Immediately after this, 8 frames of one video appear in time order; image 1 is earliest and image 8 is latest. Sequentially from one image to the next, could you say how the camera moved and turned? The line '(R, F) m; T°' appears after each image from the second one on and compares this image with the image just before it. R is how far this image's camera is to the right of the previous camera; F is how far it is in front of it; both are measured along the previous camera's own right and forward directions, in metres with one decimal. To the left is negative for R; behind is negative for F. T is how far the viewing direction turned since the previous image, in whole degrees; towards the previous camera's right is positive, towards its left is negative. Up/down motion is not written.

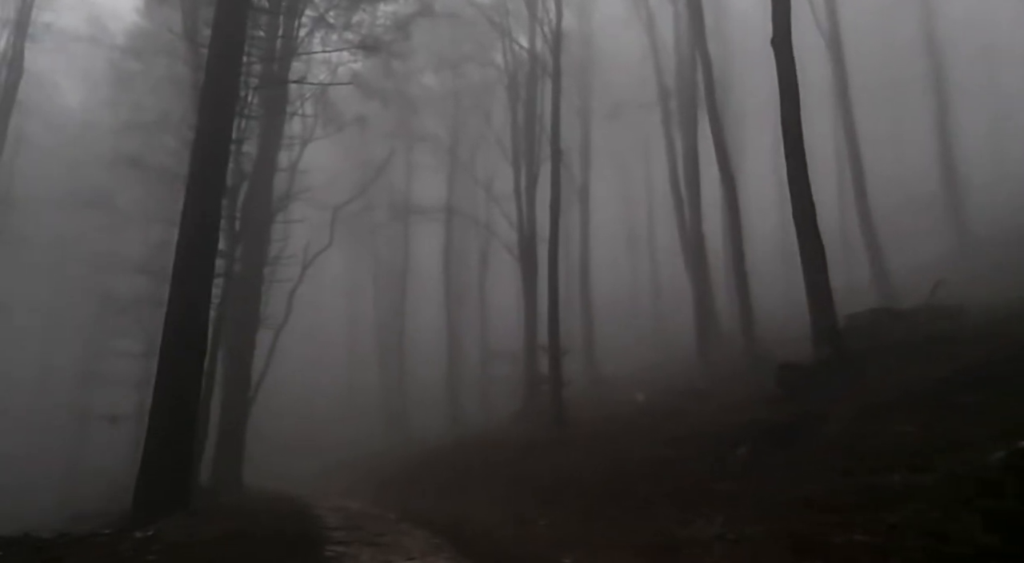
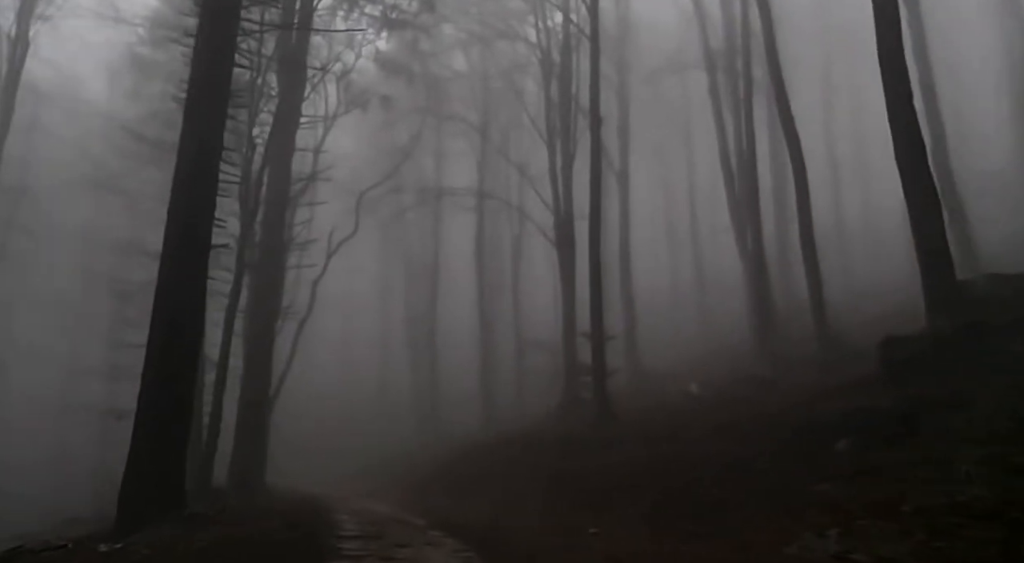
(-0.1, +1.7) m; -2°
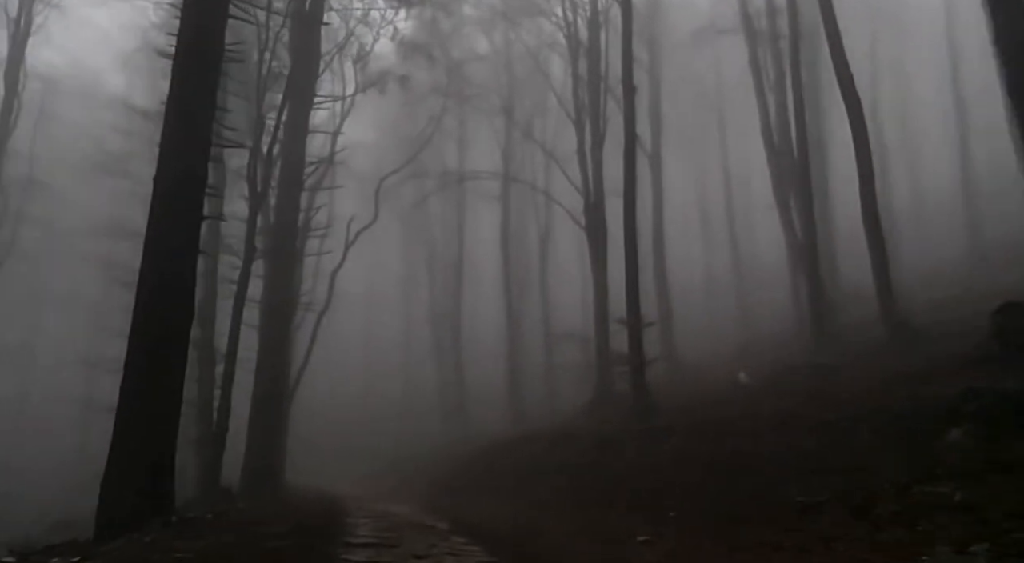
(-0.1, +1.3) m; -2°
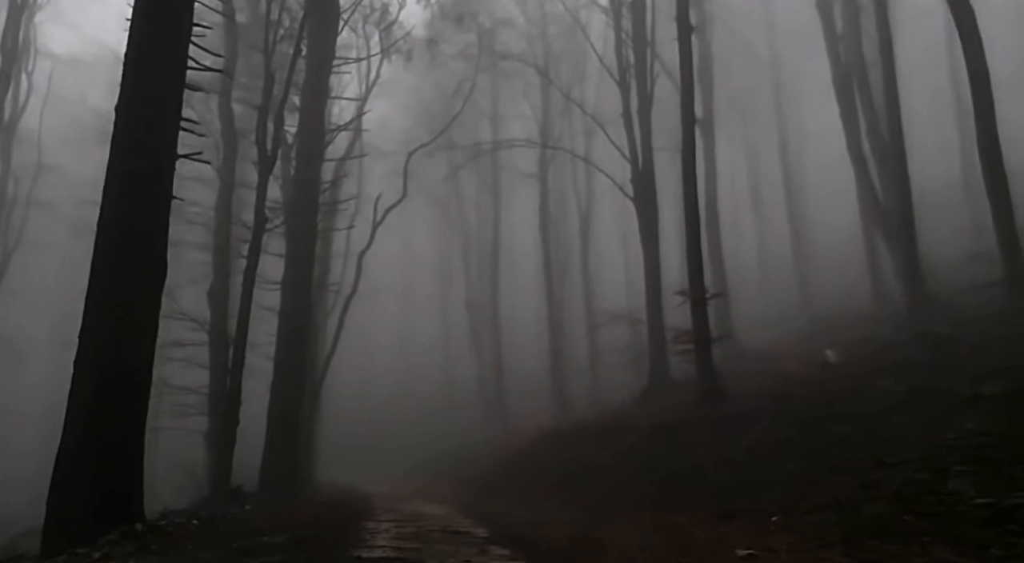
(-0.1, +1.9) m; -3°
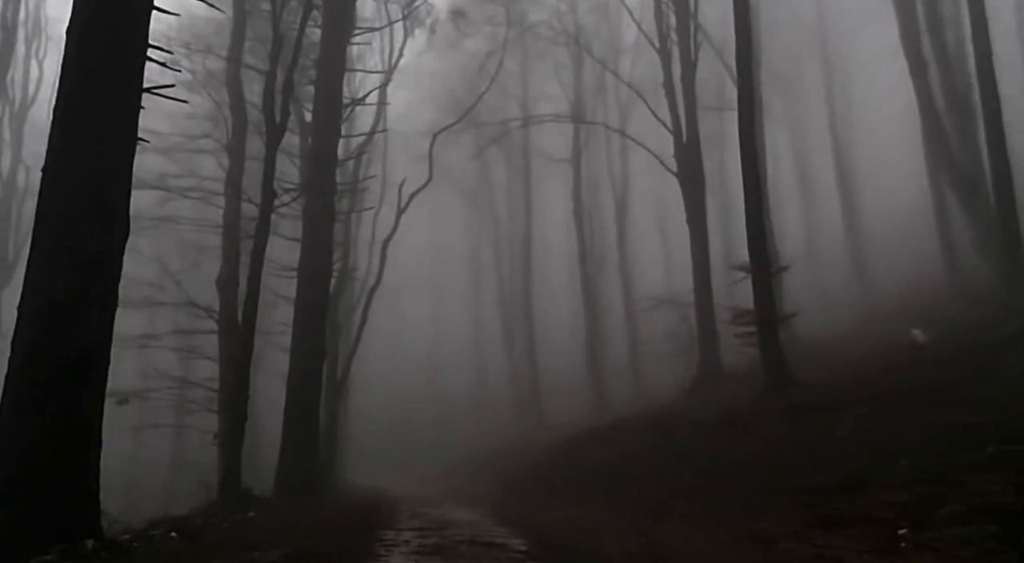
(-0.1, +1.5) m; -2°
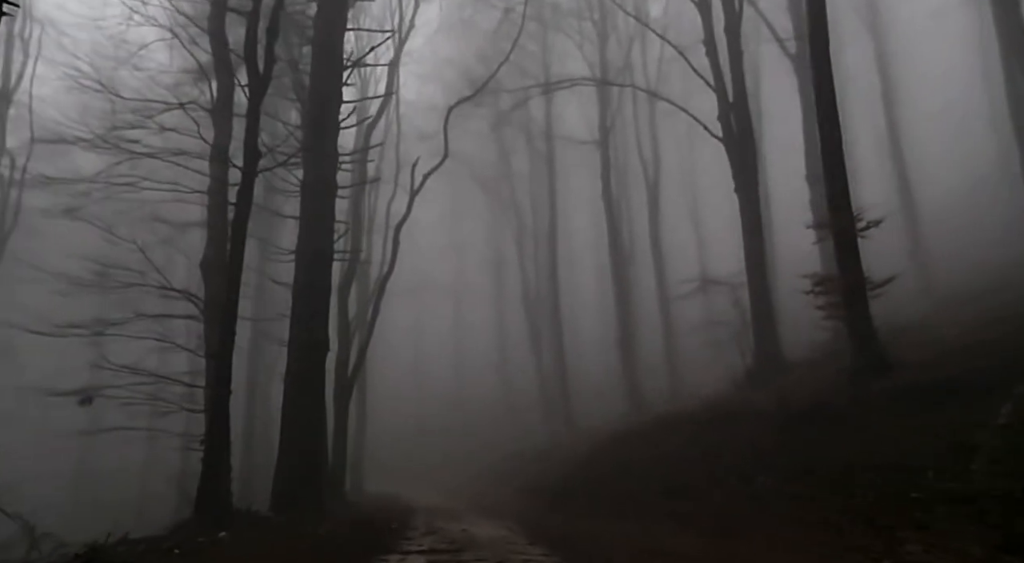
(-0.1, +2.0) m; -2°
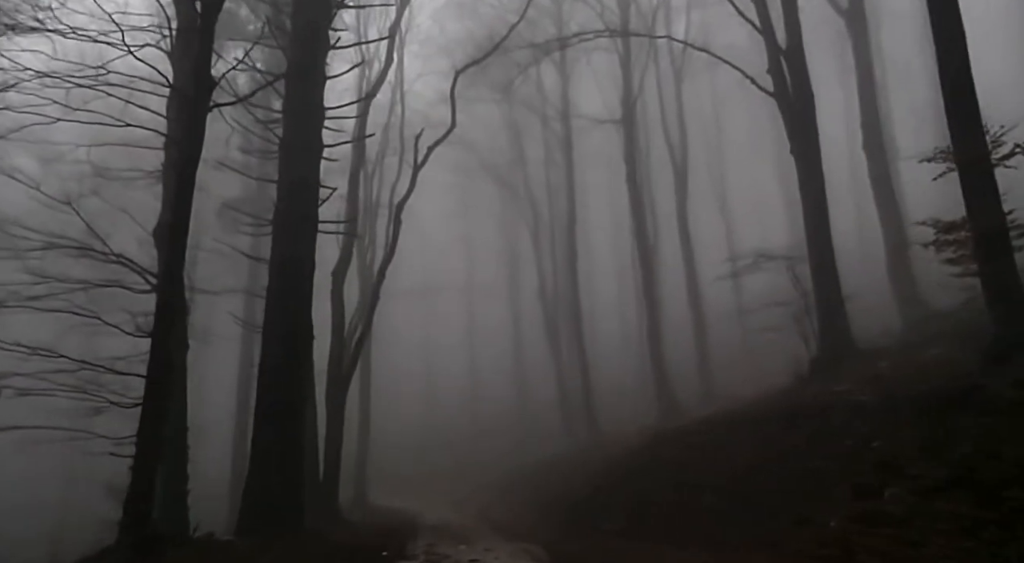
(-0.1, +2.3) m; -1°
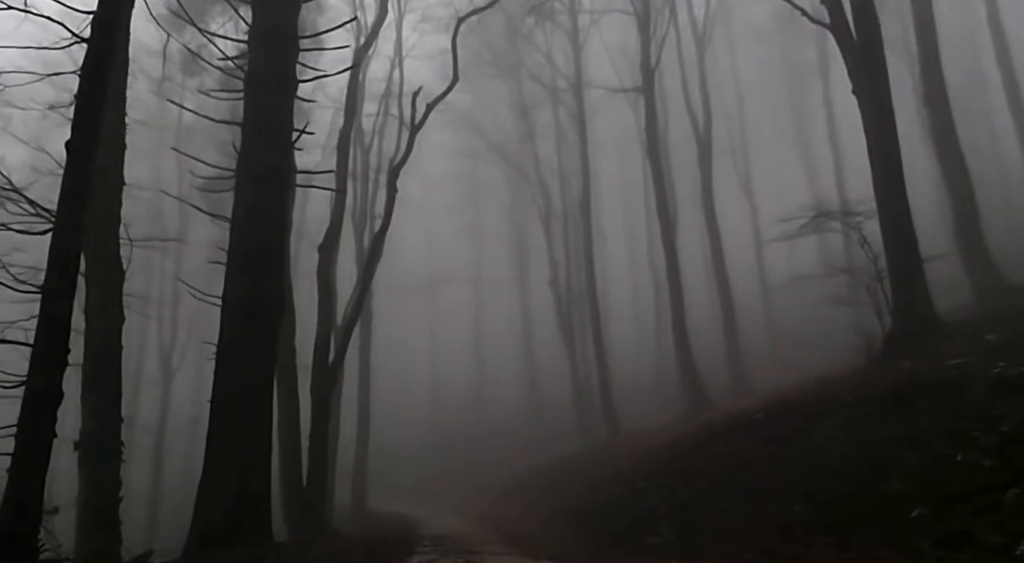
(-0.1, +2.0) m; -1°
